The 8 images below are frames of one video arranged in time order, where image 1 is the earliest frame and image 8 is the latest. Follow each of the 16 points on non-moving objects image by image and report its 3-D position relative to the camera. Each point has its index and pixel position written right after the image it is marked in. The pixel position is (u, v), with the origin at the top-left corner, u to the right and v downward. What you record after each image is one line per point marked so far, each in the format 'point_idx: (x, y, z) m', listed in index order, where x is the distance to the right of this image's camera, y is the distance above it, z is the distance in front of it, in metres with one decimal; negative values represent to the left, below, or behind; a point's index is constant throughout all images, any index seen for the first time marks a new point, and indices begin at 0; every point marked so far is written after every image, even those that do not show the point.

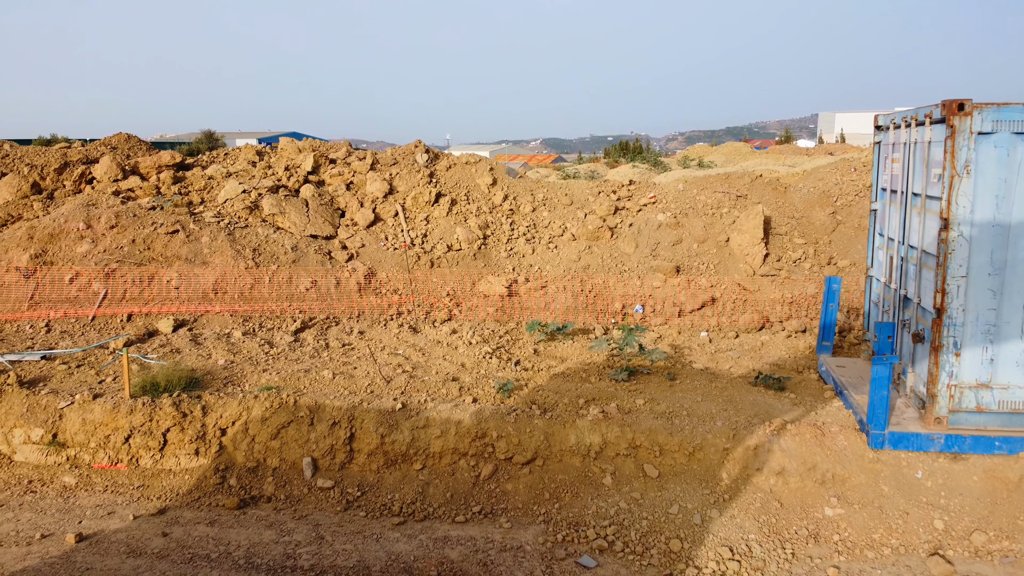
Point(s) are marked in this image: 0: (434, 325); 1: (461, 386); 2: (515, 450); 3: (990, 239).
0: (-0.5, -0.2, +6.3) m
1: (-0.3, -0.5, +5.0) m
2: (0.0, -0.7, +4.5) m
3: (+1.9, +0.2, +4.0) m
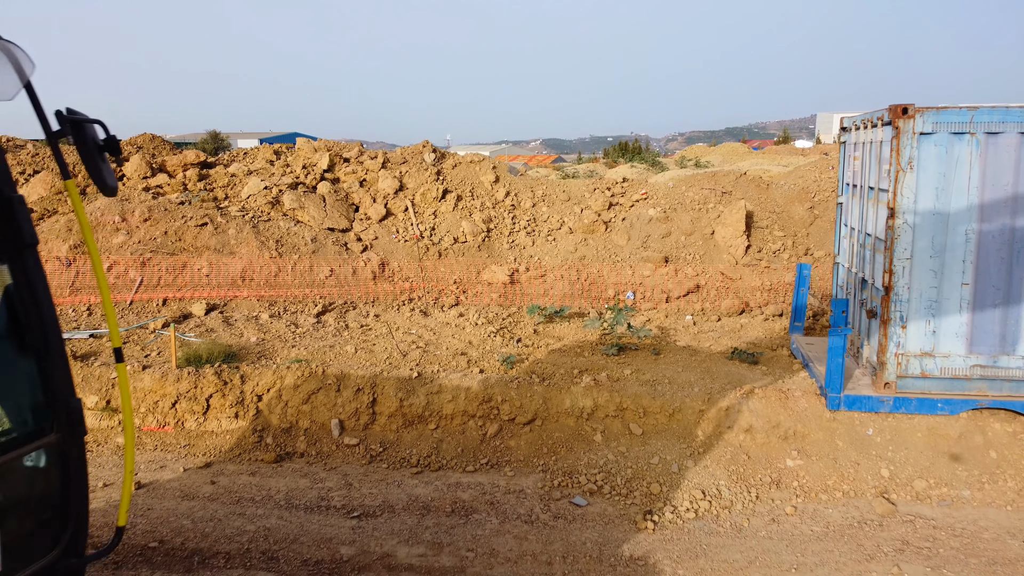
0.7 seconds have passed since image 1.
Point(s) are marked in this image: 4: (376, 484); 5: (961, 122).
0: (-0.5, -0.1, +6.9) m
1: (-0.2, -0.4, +5.6) m
2: (0.0, -0.6, +5.1) m
3: (+1.9, +0.3, +4.6) m
4: (-0.6, -0.9, +4.4) m
5: (+2.0, +0.8, +4.5) m
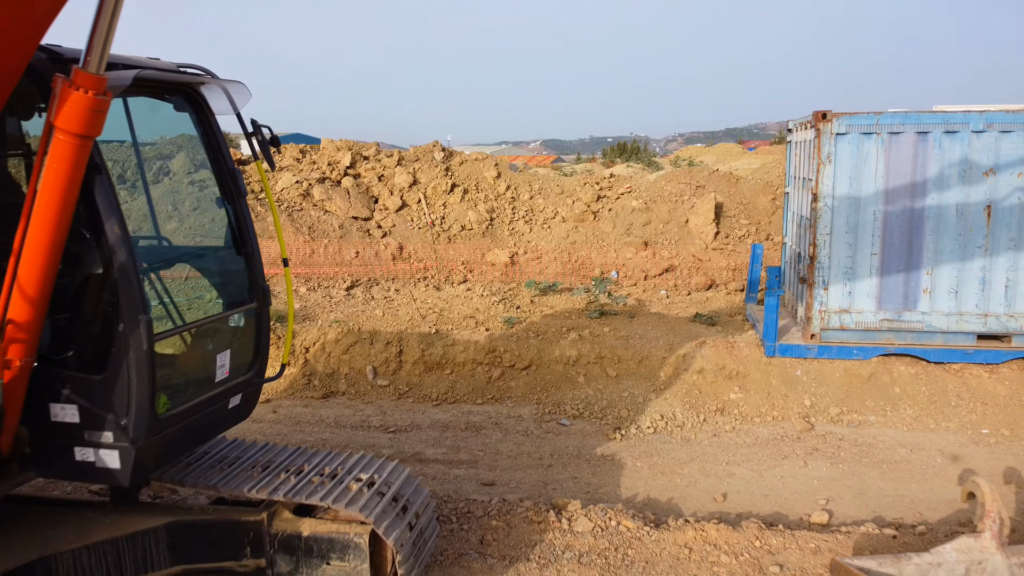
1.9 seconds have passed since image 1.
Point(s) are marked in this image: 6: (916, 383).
0: (-0.5, 0.0, +8.0) m
1: (-0.2, -0.2, +6.8) m
2: (0.0, -0.4, +6.2) m
3: (+1.9, +0.5, +5.8) m
4: (-0.6, -0.7, +5.6) m
5: (+2.0, +0.9, +5.7) m
6: (+2.4, -0.5, +5.8) m
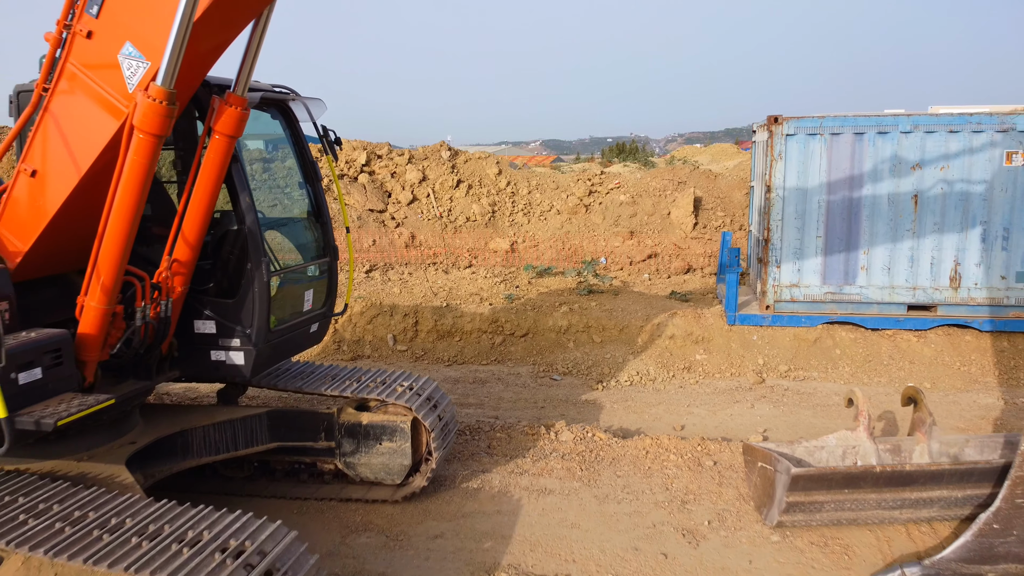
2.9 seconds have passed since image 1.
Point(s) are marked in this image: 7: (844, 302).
0: (-0.5, +0.2, +9.1) m
1: (-0.2, -0.1, +7.8) m
2: (0.0, -0.3, +7.3) m
3: (+1.9, +0.6, +6.8) m
4: (-0.6, -0.5, +6.7) m
5: (+2.0, +1.1, +6.7) m
6: (+2.4, -0.4, +6.9) m
7: (+2.3, -0.1, +6.9) m
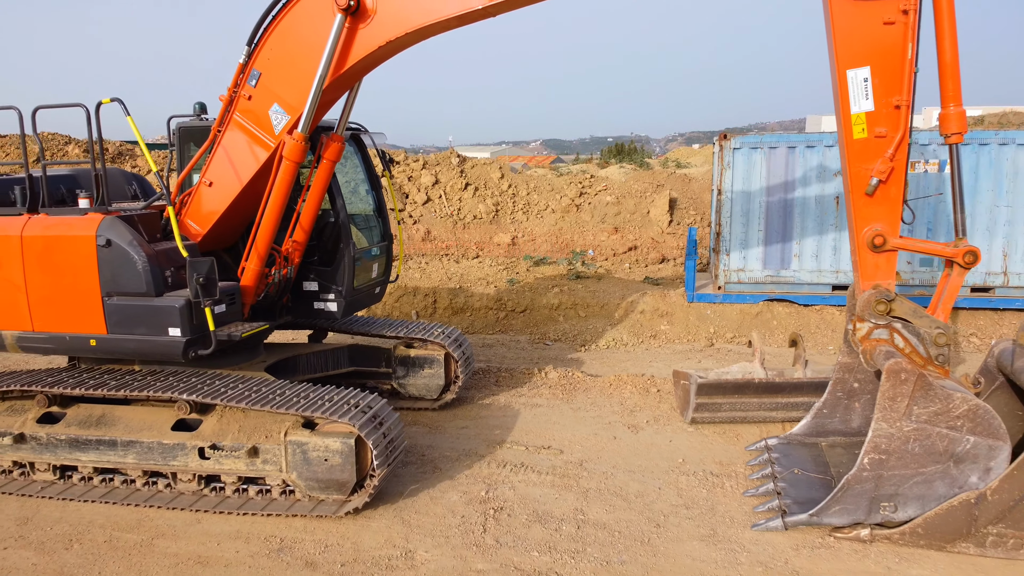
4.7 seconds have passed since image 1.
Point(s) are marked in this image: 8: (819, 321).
0: (-0.5, +0.3, +10.7) m
1: (-0.2, +0.1, +9.5) m
2: (0.0, -0.2, +8.9) m
3: (+1.9, +0.8, +8.5) m
4: (-0.6, -0.4, +8.3) m
5: (+2.0, +1.2, +8.4) m
6: (+2.4, -0.3, +8.5) m
7: (+2.3, 0.0, +8.6) m
8: (+2.6, -0.3, +8.5) m
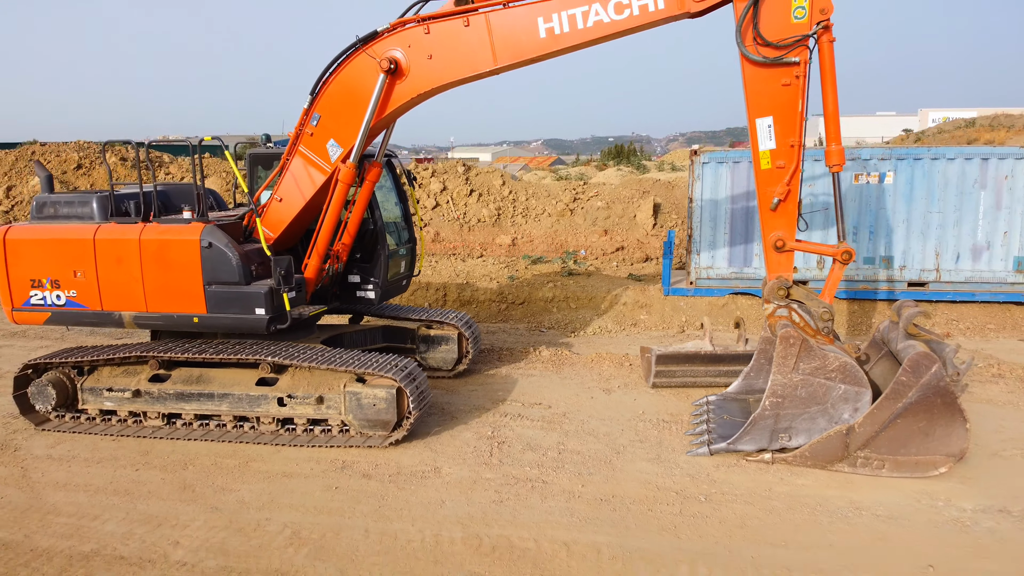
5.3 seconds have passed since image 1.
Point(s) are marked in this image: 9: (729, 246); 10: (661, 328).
0: (-0.5, +0.4, +12.1) m
1: (-0.2, +0.1, +10.9) m
2: (0.0, -0.1, +10.3) m
3: (+1.9, +0.8, +9.9) m
4: (-0.6, -0.4, +9.7) m
5: (+2.0, +1.3, +9.8) m
6: (+2.4, -0.2, +9.9) m
7: (+2.3, +0.1, +10.0) m
8: (+2.6, -0.2, +9.9) m
9: (+2.2, +0.4, +9.9) m
10: (+1.4, -0.4, +9.6) m
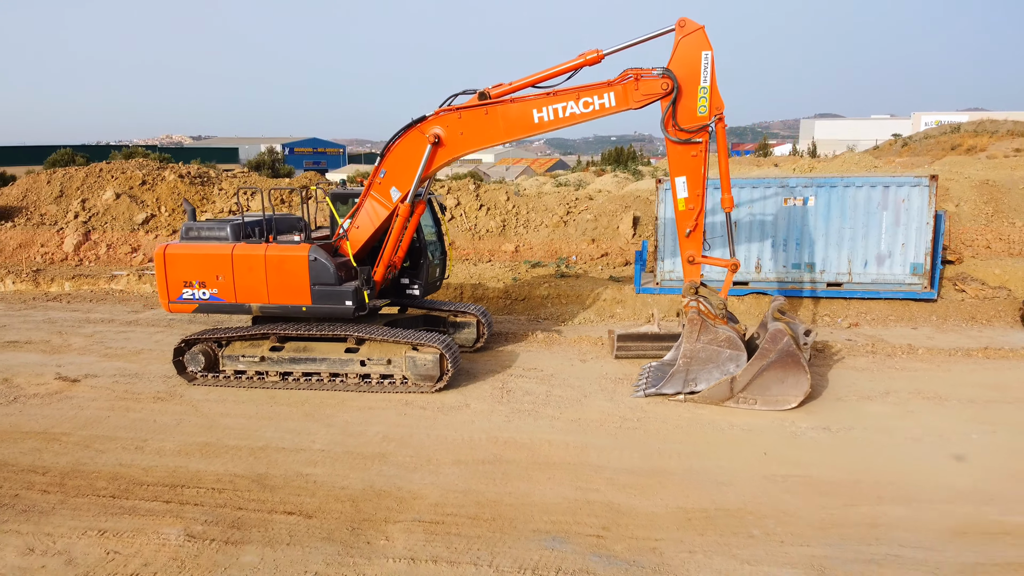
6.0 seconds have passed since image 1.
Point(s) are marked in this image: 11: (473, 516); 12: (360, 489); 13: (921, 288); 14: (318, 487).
0: (-0.4, +0.4, +14.9) m
1: (-0.2, +0.1, +13.7) m
2: (+0.1, -0.1, +13.1) m
3: (+2.0, +0.8, +12.6) m
4: (-0.6, -0.3, +12.5) m
5: (+2.1, +1.3, +12.5) m
6: (+2.4, -0.2, +12.7) m
7: (+2.4, +0.1, +12.7) m
8: (+2.6, -0.2, +12.6) m
9: (+2.2, +0.4, +12.7) m
10: (+1.5, -0.4, +12.3) m
11: (-0.2, -1.3, +5.6) m
12: (-0.9, -1.2, +6.1) m
13: (+5.2, 0.0, +12.7) m
14: (-1.2, -1.2, +6.1) m
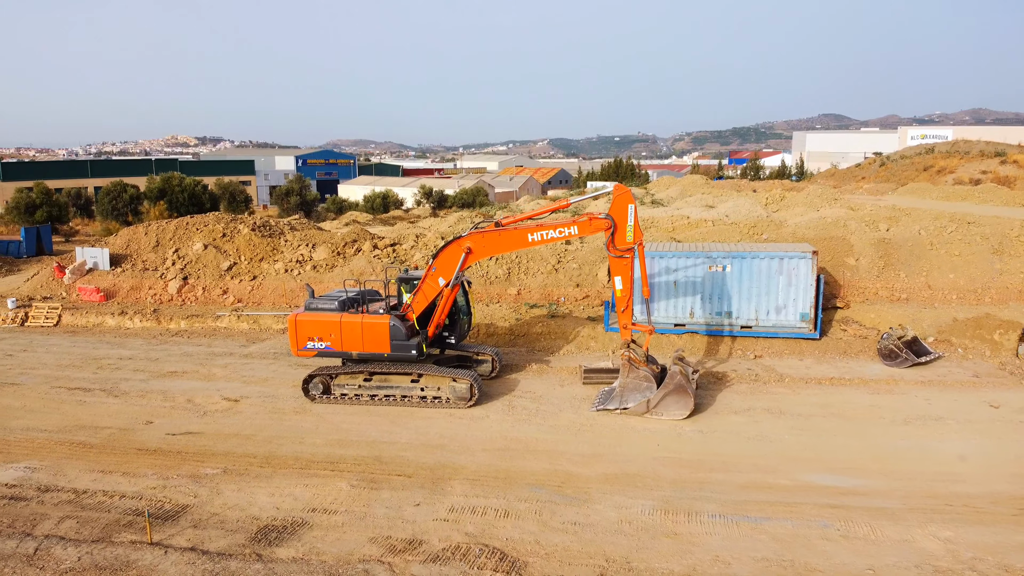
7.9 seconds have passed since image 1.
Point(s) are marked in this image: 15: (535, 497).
0: (-0.3, -0.4, +20.0) m
1: (-0.1, -0.6, +18.8) m
2: (+0.2, -0.9, +18.2) m
3: (+2.1, +0.1, +17.8) m
4: (-0.5, -1.1, +17.6) m
5: (+2.1, +0.5, +17.7) m
6: (+2.5, -1.0, +17.8) m
7: (+2.4, -0.7, +17.9) m
8: (+2.7, -1.0, +17.8) m
9: (+2.3, -0.3, +17.8) m
10: (+1.5, -1.1, +17.5) m
11: (-0.2, -2.0, +10.8) m
12: (-0.9, -2.0, +11.2) m
13: (+5.3, -0.8, +17.9) m
14: (-1.1, -2.0, +11.3) m
15: (+0.2, -2.1, +10.2) m
